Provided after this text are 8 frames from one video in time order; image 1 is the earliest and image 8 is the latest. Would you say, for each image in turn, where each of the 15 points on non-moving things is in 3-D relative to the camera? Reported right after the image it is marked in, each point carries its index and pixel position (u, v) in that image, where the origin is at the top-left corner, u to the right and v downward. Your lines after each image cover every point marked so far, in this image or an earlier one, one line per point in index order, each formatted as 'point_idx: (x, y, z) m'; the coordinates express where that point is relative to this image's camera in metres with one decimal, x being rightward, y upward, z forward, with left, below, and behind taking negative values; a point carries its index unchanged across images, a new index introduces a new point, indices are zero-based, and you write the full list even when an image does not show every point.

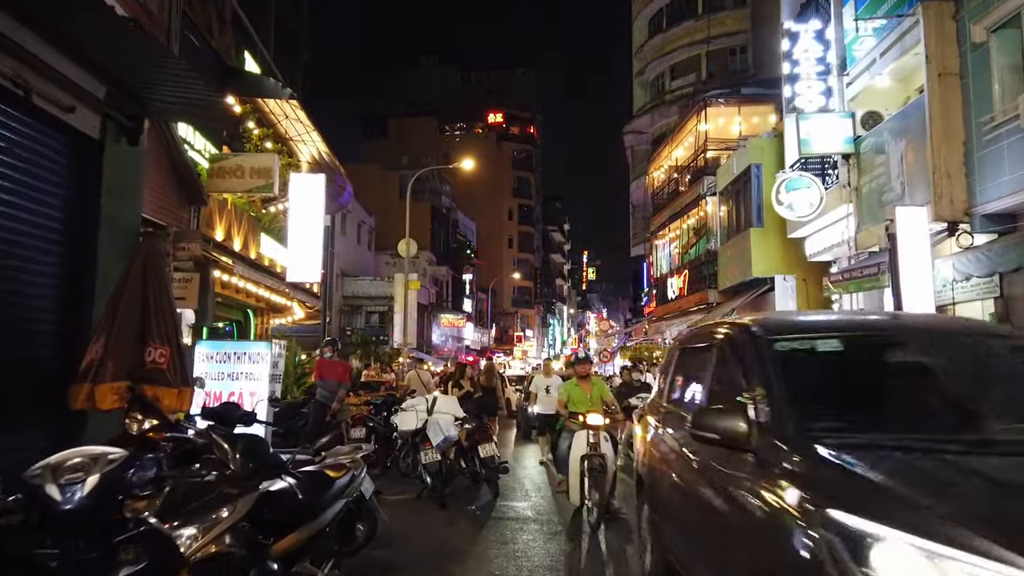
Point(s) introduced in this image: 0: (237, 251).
0: (-5.4, +0.7, +14.8) m
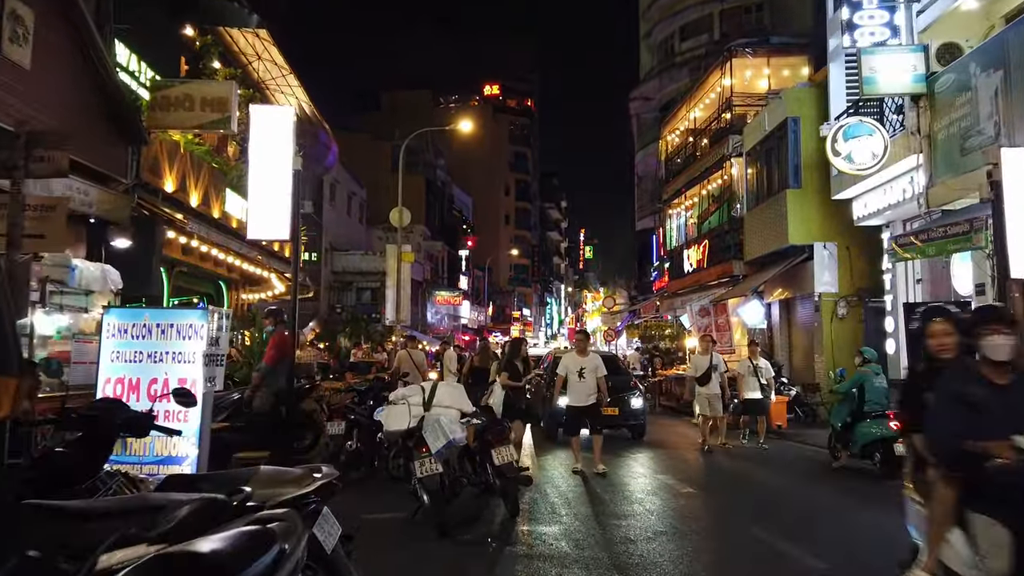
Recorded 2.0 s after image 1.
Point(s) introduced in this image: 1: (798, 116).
0: (-5.2, +1.3, +12.3) m
1: (+7.2, +4.4, +18.9) m
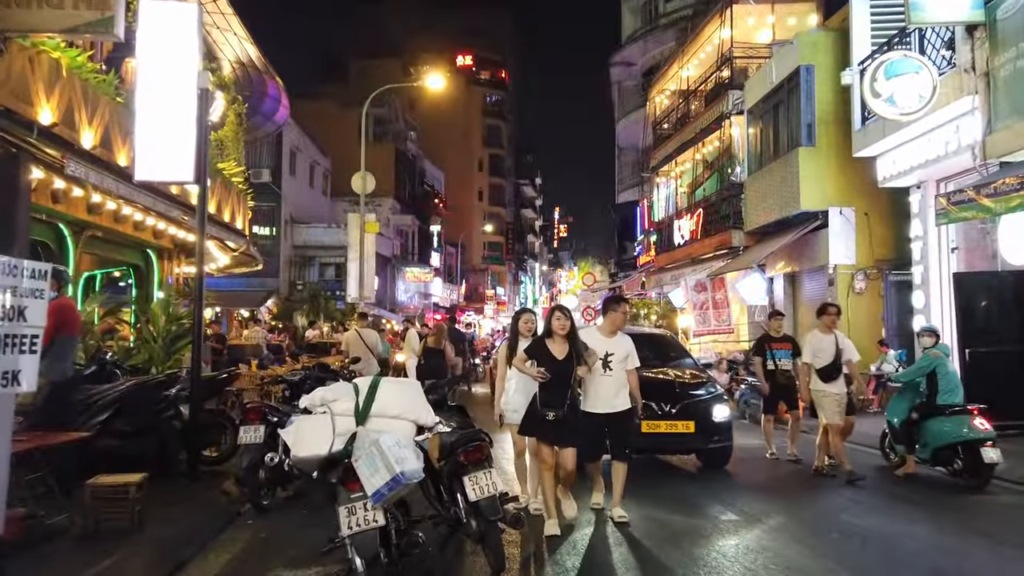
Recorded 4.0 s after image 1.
0: (-5.5, +1.8, +9.7) m
1: (+6.7, +5.0, +16.7) m
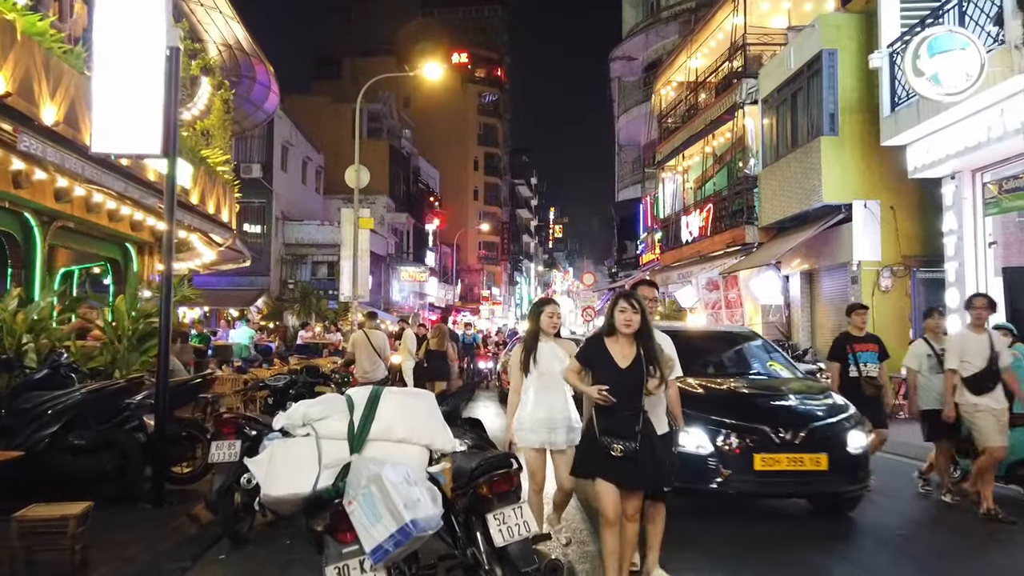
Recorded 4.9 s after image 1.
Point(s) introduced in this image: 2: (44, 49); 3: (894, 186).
0: (-5.4, +1.9, +8.6) m
1: (+6.8, +5.0, +15.7) m
2: (-5.6, +2.9, +8.9) m
3: (+8.0, +2.1, +15.6) m
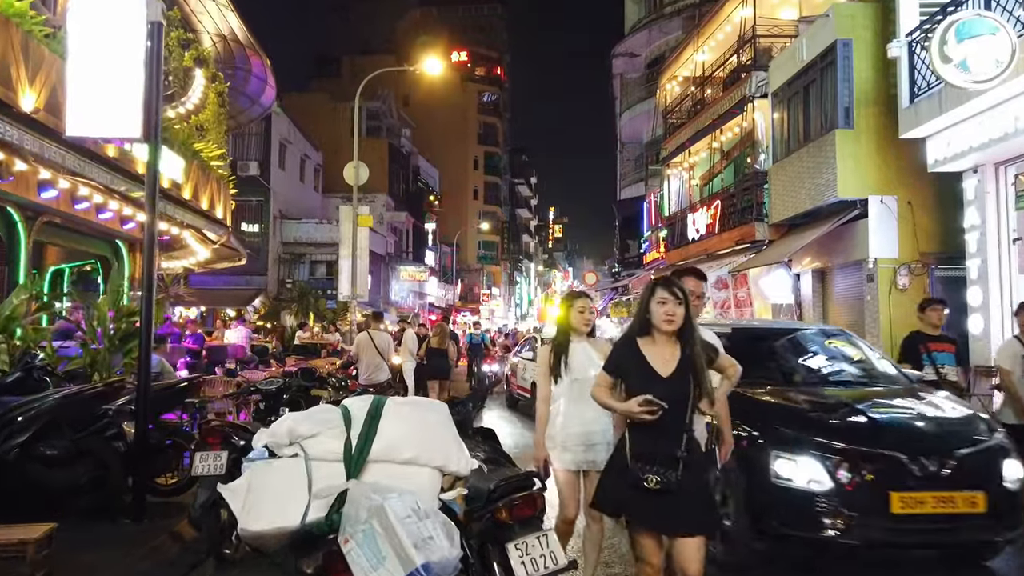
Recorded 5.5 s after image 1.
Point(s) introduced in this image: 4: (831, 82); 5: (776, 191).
0: (-5.3, +1.9, +8.1) m
1: (+6.9, +5.1, +15.2) m
2: (-5.5, +2.9, +8.4) m
3: (+8.0, +2.1, +15.1) m
4: (+6.6, +4.3, +15.6) m
5: (+6.4, +2.4, +18.3) m
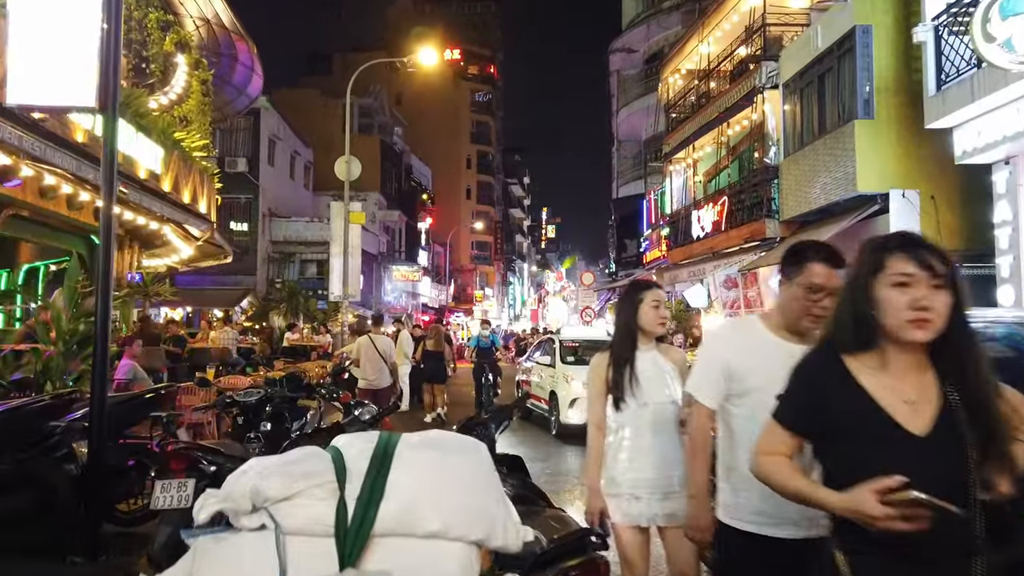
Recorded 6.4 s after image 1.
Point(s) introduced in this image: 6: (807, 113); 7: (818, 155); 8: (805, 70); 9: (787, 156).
0: (-5.2, +1.9, +7.1) m
1: (+6.9, +5.1, +14.4) m
2: (-5.4, +2.9, +7.5) m
3: (+8.1, +2.2, +14.3) m
4: (+6.7, +4.3, +14.8) m
5: (+6.4, +2.4, +17.5) m
6: (+6.6, +3.9, +16.7) m
7: (+6.6, +2.9, +16.0) m
8: (+6.6, +4.9, +16.8) m
9: (+6.5, +3.1, +17.6) m
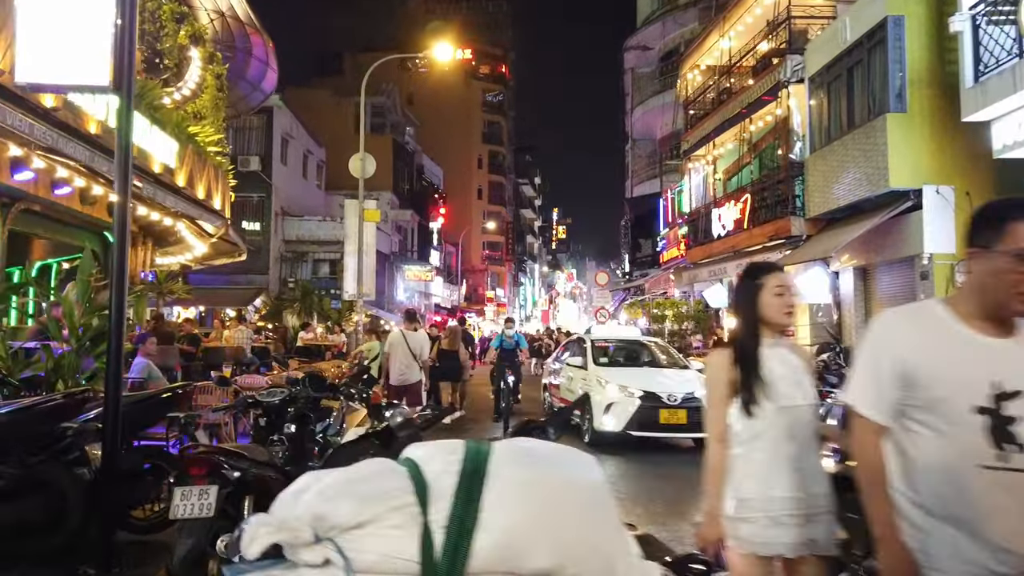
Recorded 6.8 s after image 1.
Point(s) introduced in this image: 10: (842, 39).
0: (-4.9, +2.0, +6.8) m
1: (+7.3, +5.1, +14.0) m
2: (-5.1, +3.0, +7.2) m
3: (+8.5, +2.2, +13.9) m
4: (+7.1, +4.3, +14.4) m
5: (+6.9, +2.4, +17.0) m
6: (+7.0, +4.0, +16.2) m
7: (+7.0, +2.9, +15.6) m
8: (+7.0, +4.9, +16.3) m
9: (+6.9, +3.1, +17.2) m
10: (+7.0, +5.3, +15.9) m
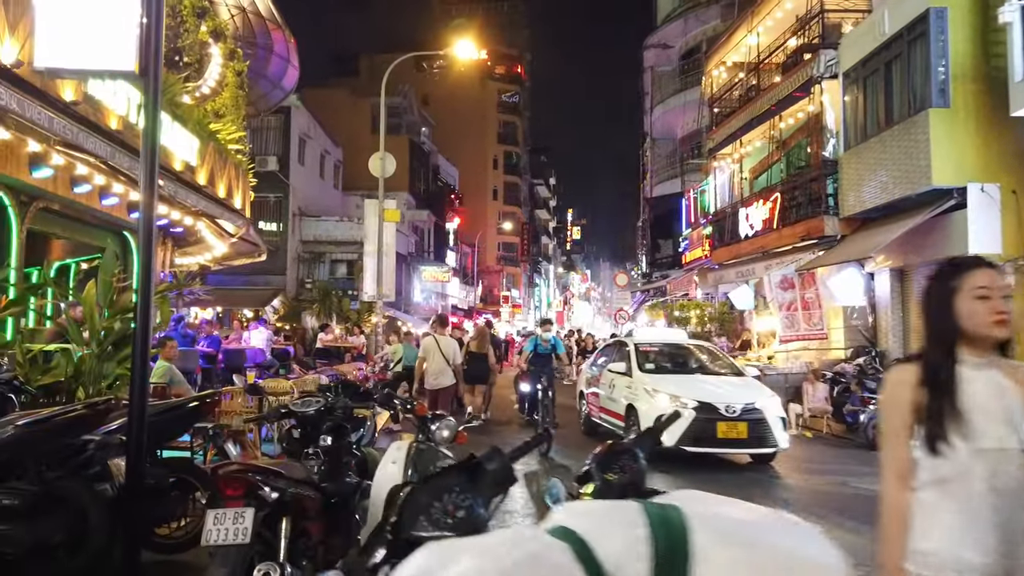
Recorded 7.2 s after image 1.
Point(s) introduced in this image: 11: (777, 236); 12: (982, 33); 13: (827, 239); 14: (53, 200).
0: (-4.5, +2.0, +6.5) m
1: (+7.8, +5.1, +13.5) m
2: (-4.7, +3.0, +6.9) m
3: (+9.0, +2.1, +13.3) m
4: (+7.6, +4.3, +13.9) m
5: (+7.4, +2.4, +16.5) m
6: (+7.6, +3.9, +15.7) m
7: (+7.5, +2.9, +15.0) m
8: (+7.5, +4.9, +15.8) m
9: (+7.5, +3.1, +16.7) m
10: (+7.6, +5.3, +15.4) m
11: (+6.8, +1.3, +19.2) m
12: (+8.4, +4.5, +13.4) m
13: (+7.3, +1.1, +17.4) m
14: (-6.3, +1.2, +10.2) m
